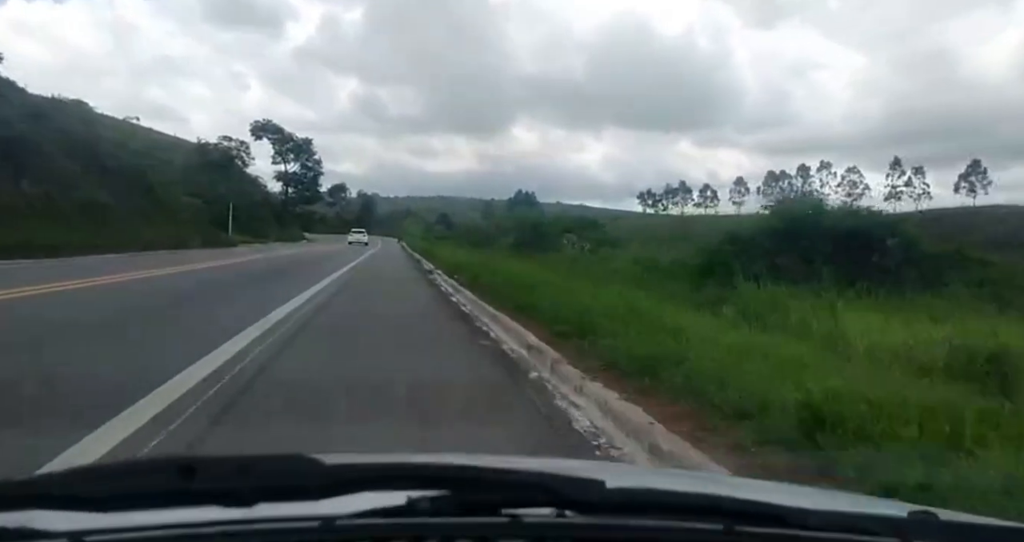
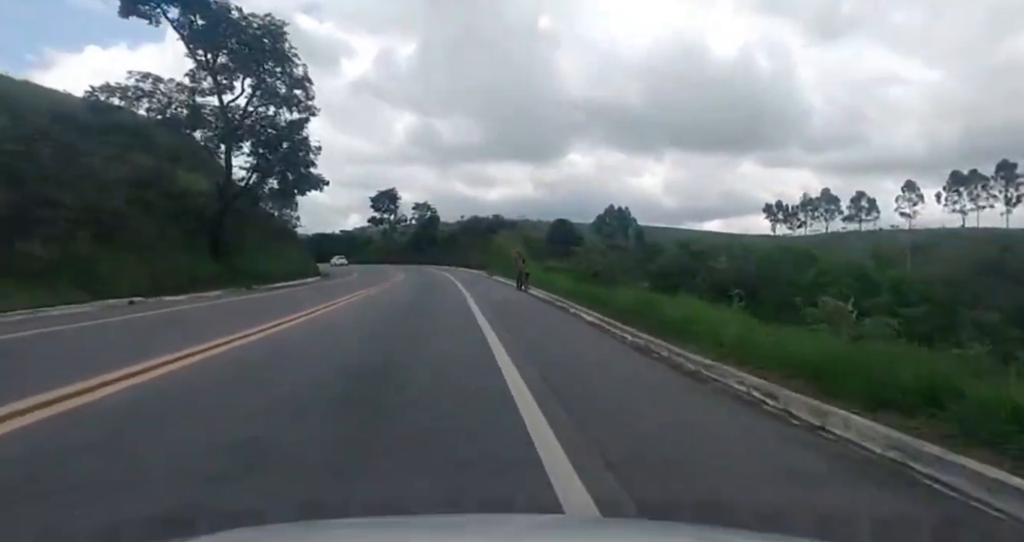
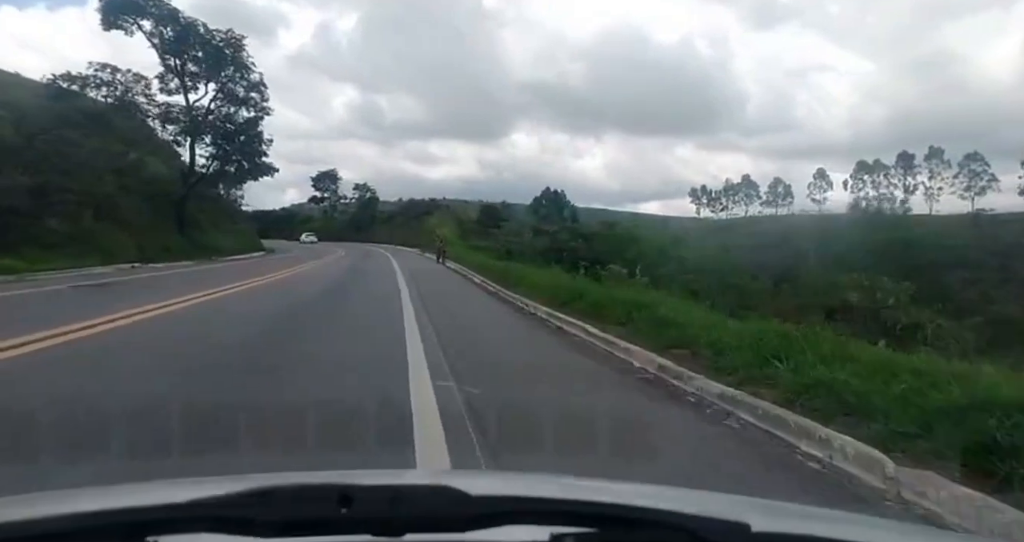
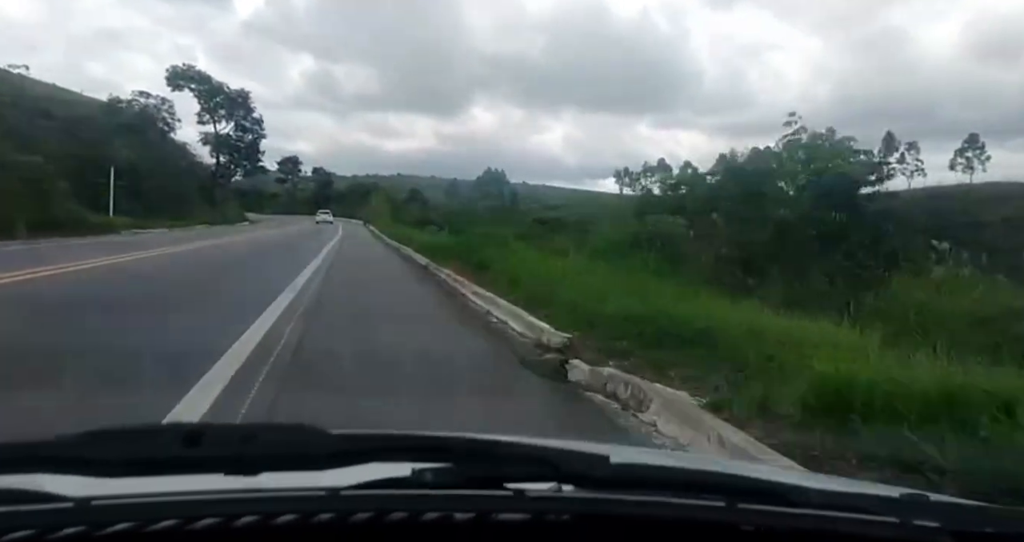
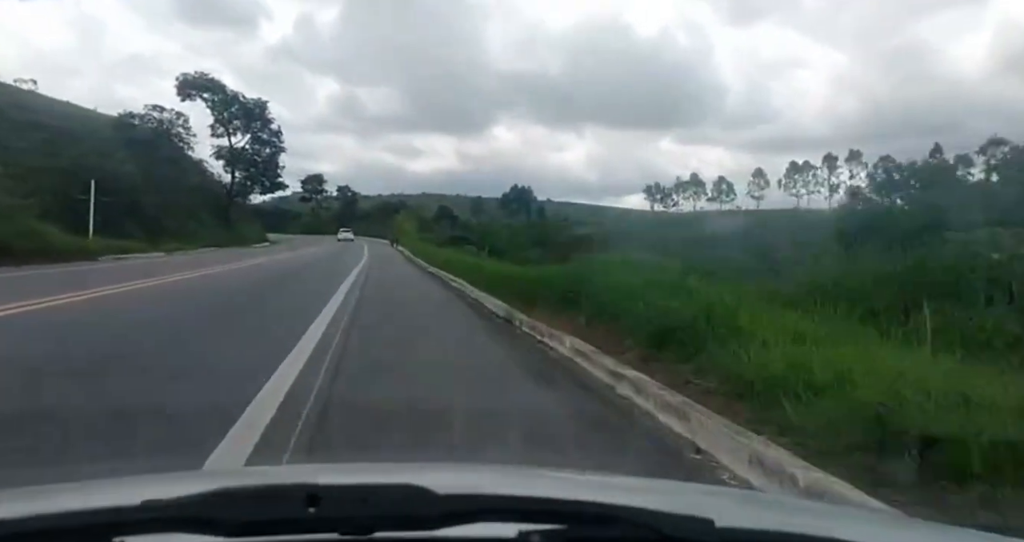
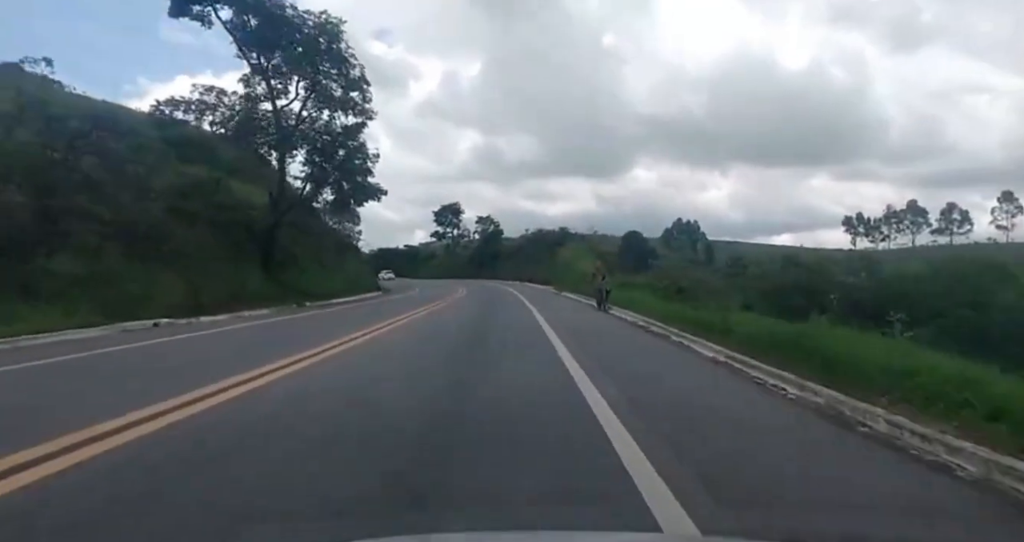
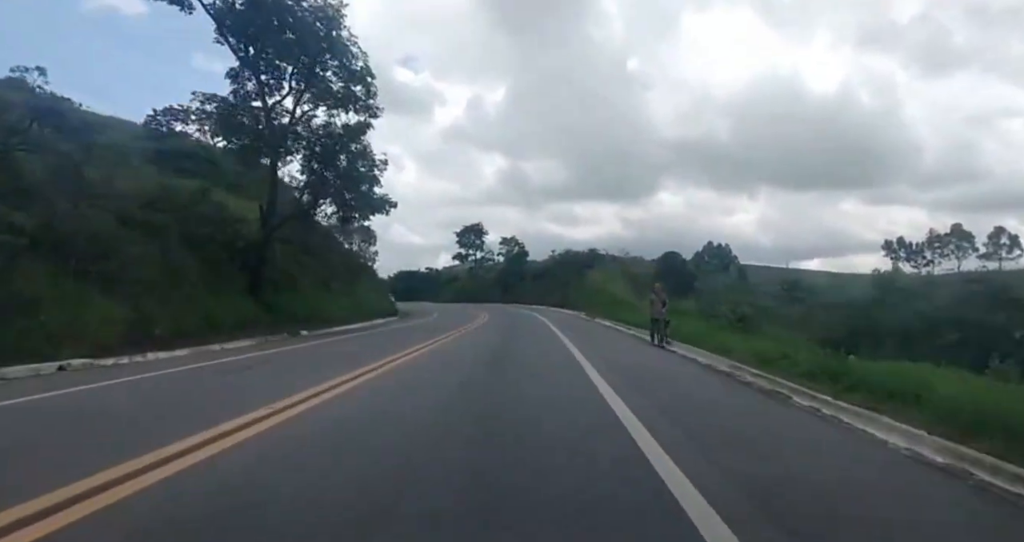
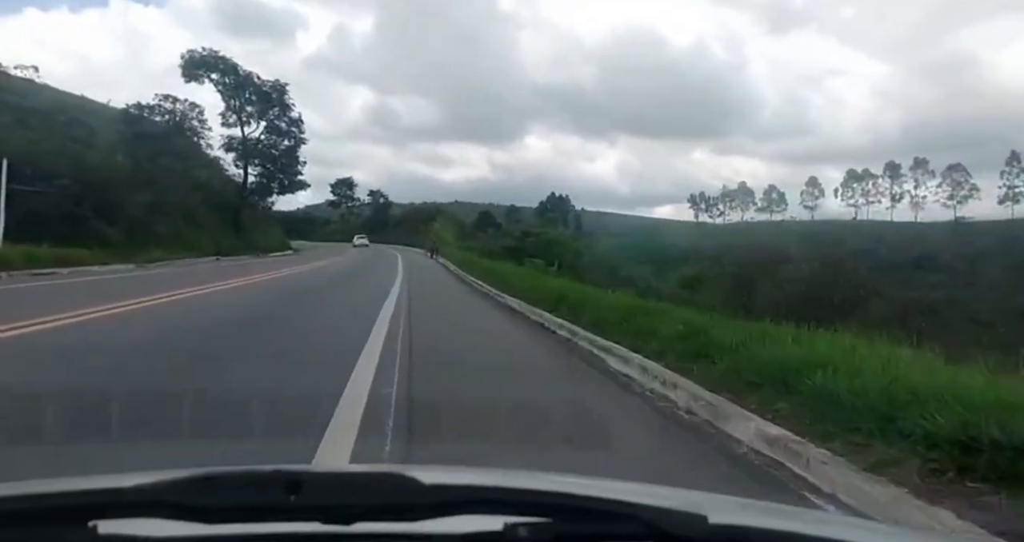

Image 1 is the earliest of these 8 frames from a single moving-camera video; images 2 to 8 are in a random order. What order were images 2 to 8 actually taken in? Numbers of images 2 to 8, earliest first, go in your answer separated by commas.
4, 5, 8, 3, 2, 6, 7
